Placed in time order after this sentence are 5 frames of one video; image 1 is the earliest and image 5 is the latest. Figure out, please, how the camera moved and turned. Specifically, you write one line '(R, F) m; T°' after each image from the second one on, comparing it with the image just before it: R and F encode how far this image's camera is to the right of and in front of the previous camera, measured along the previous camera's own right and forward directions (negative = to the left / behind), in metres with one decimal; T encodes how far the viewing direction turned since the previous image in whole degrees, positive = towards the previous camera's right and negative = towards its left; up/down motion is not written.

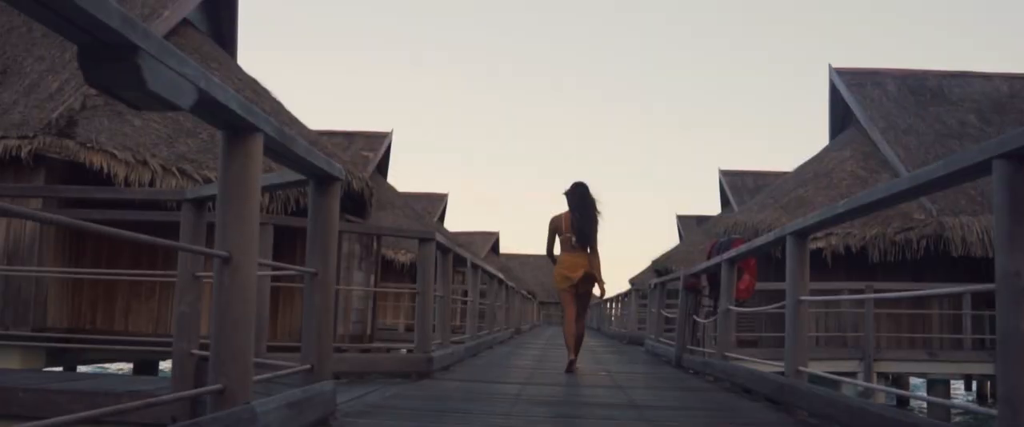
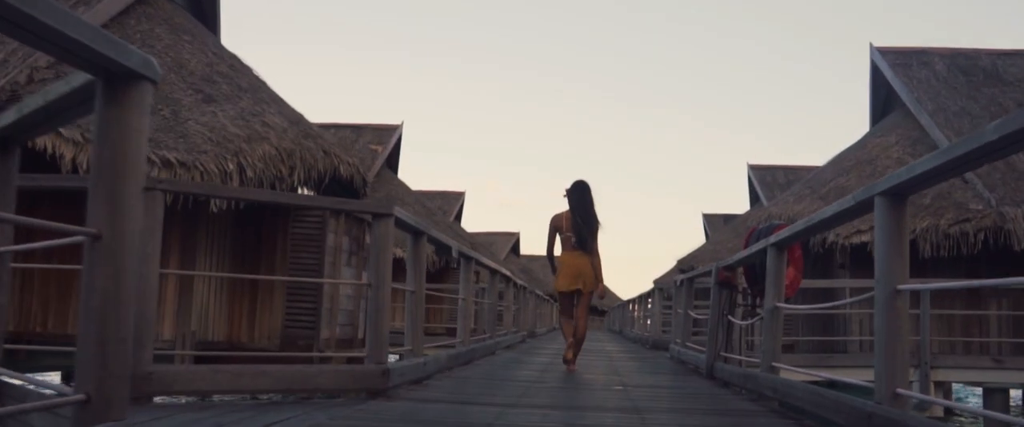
(+0.2, +1.3) m; -1°
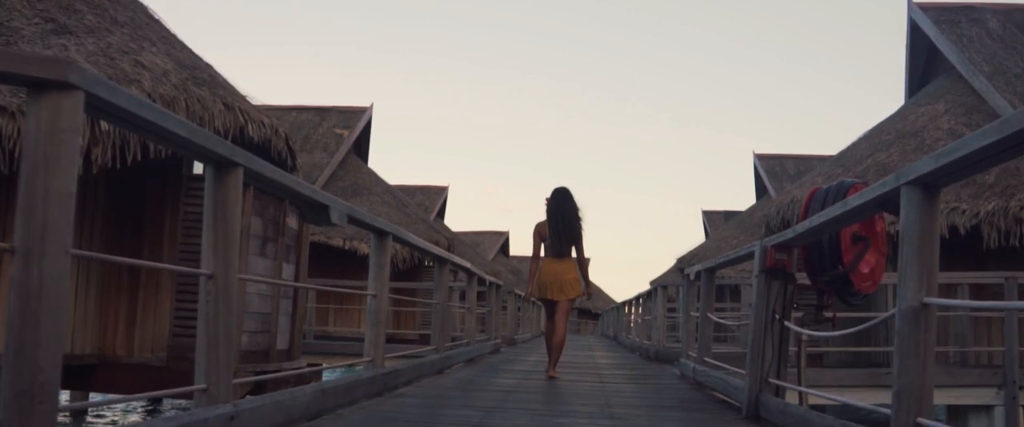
(+0.3, +2.5) m; 0°
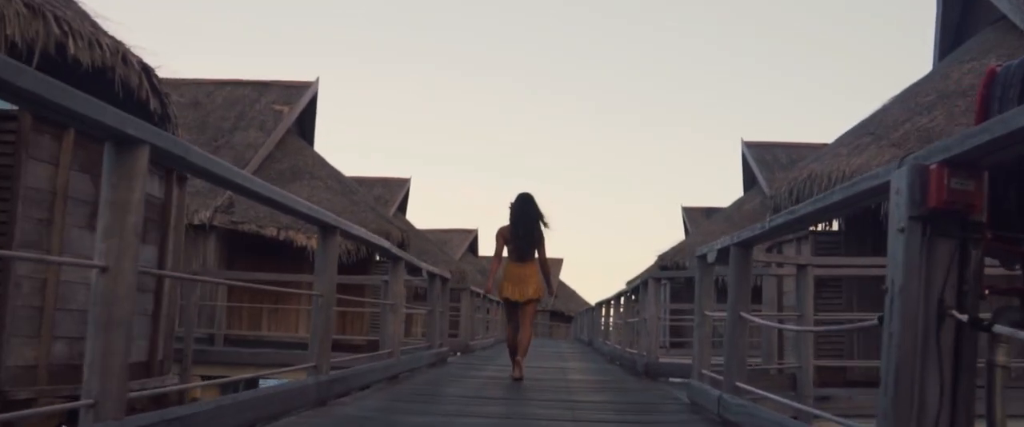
(+0.2, +2.4) m; +2°
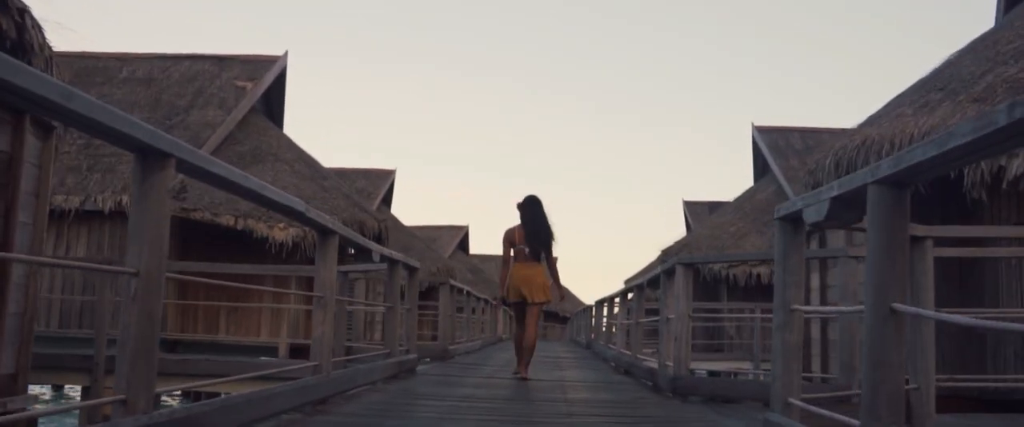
(+0.1, +1.9) m; 0°
